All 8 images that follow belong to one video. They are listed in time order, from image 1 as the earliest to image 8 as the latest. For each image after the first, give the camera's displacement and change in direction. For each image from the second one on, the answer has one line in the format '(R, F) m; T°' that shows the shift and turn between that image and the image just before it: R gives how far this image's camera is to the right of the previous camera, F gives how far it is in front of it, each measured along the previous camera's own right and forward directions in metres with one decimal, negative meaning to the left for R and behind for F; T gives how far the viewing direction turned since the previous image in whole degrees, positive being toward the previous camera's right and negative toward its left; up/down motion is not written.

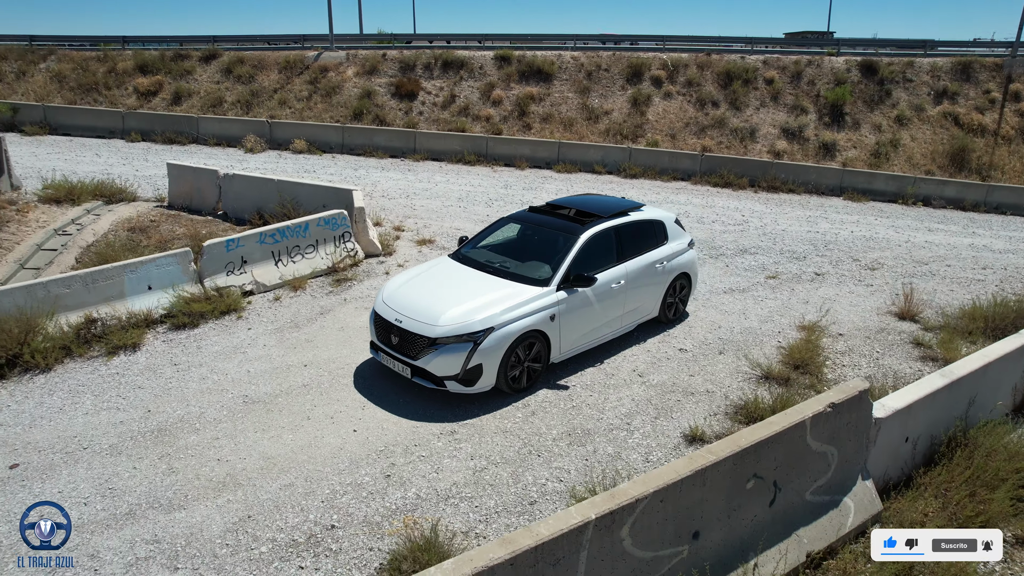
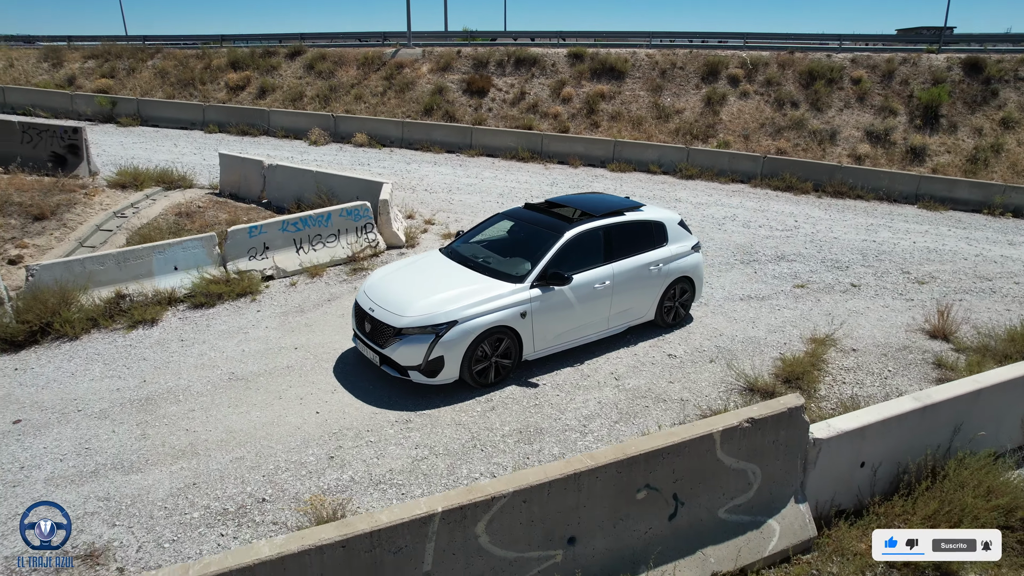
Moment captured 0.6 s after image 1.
(+1.1, +0.1) m; -8°
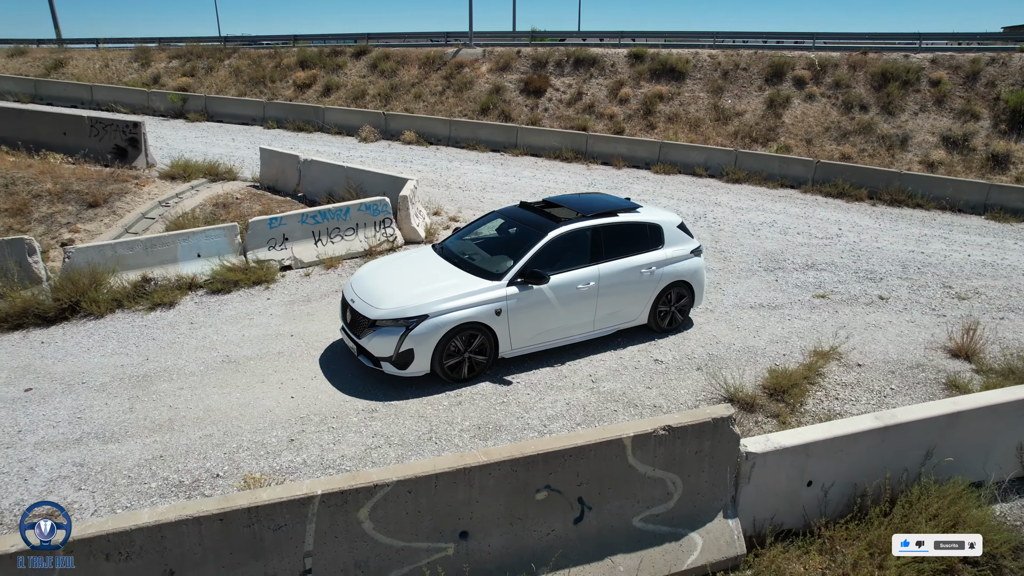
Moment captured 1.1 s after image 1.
(+0.9, 0.0) m; -6°
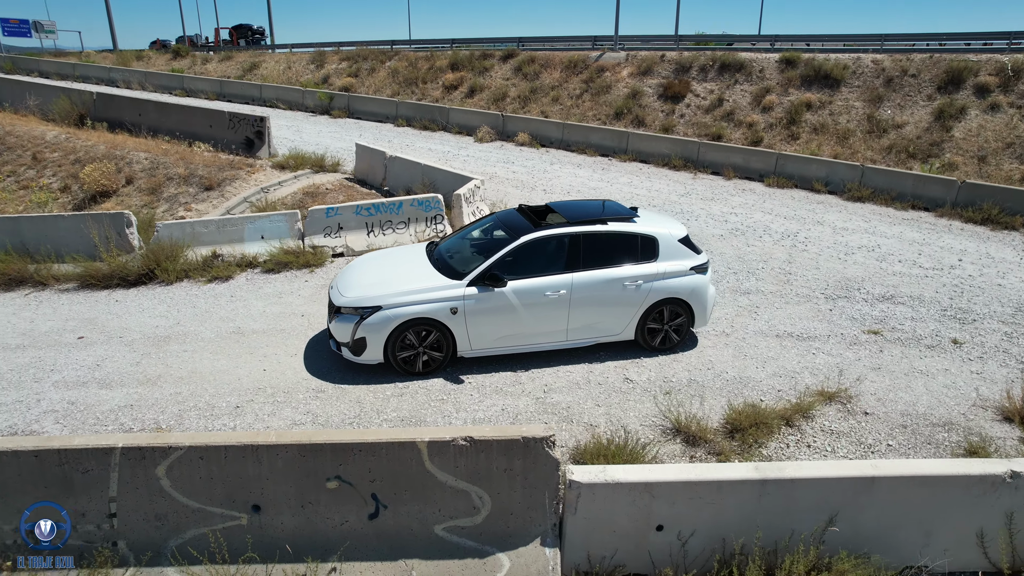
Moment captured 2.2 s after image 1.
(+2.0, +0.3) m; -14°
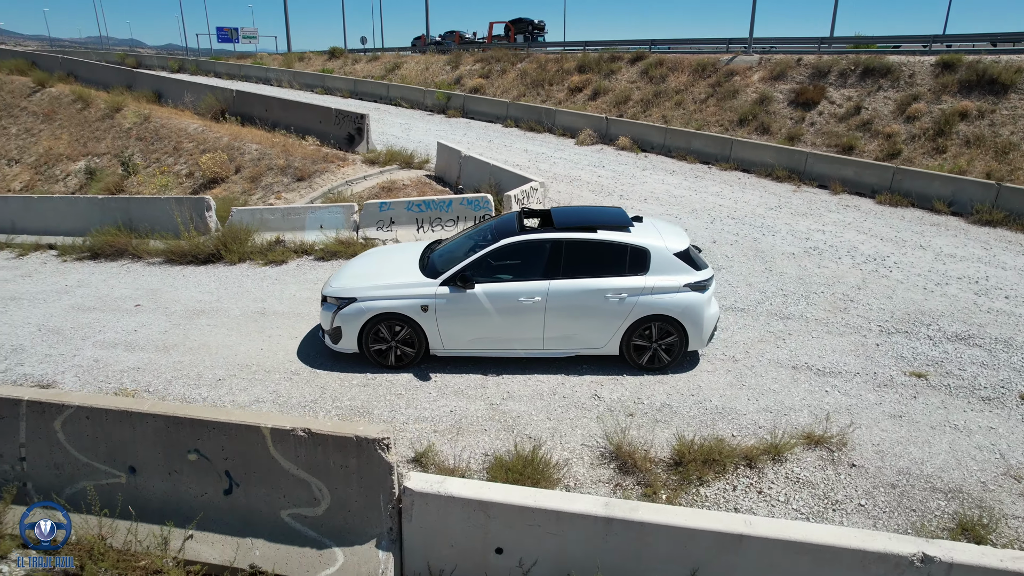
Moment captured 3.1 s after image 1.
(+1.7, +0.3) m; -13°
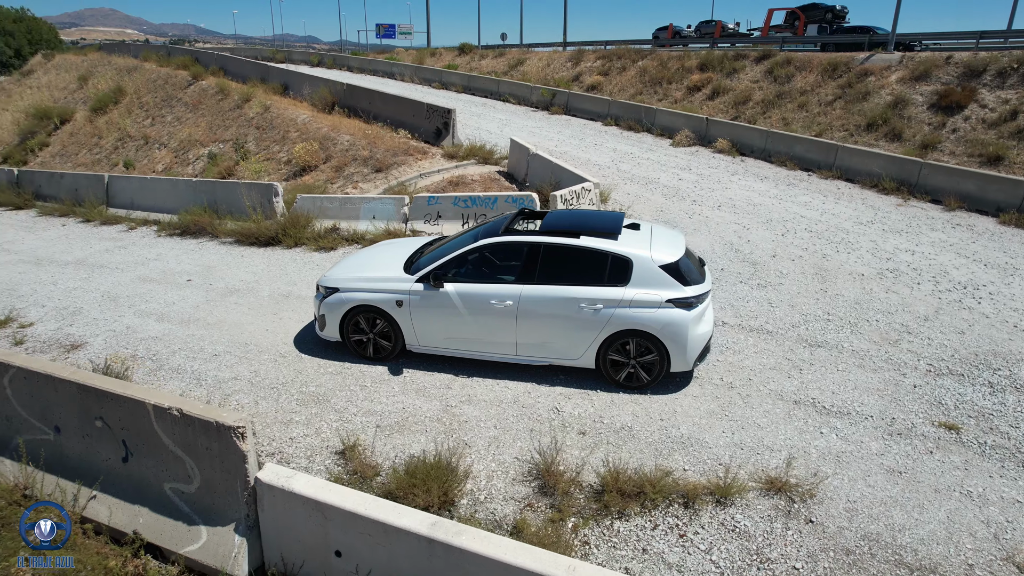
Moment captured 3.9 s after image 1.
(+1.5, +0.3) m; -12°
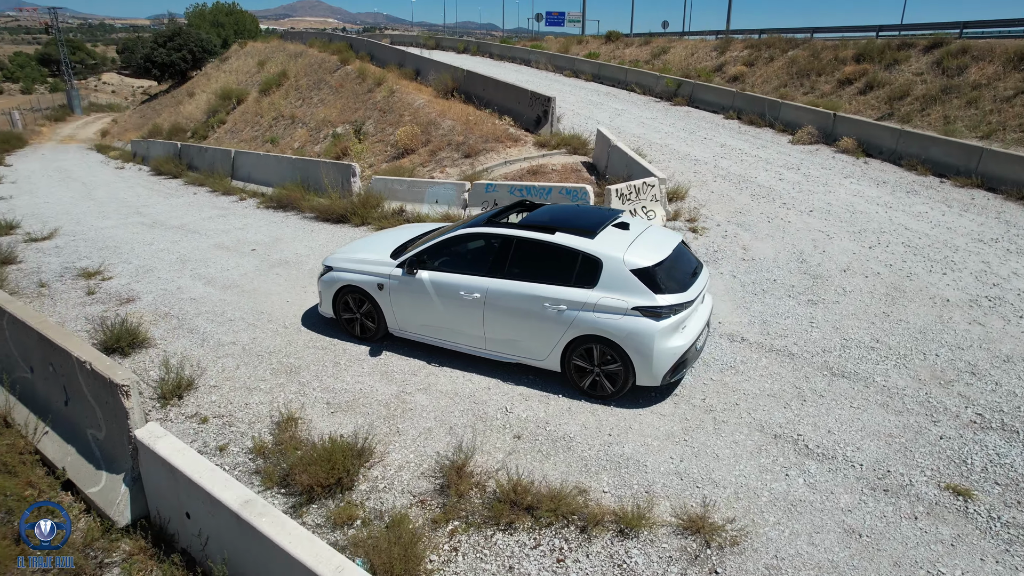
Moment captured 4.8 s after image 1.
(+1.7, +0.4) m; -13°
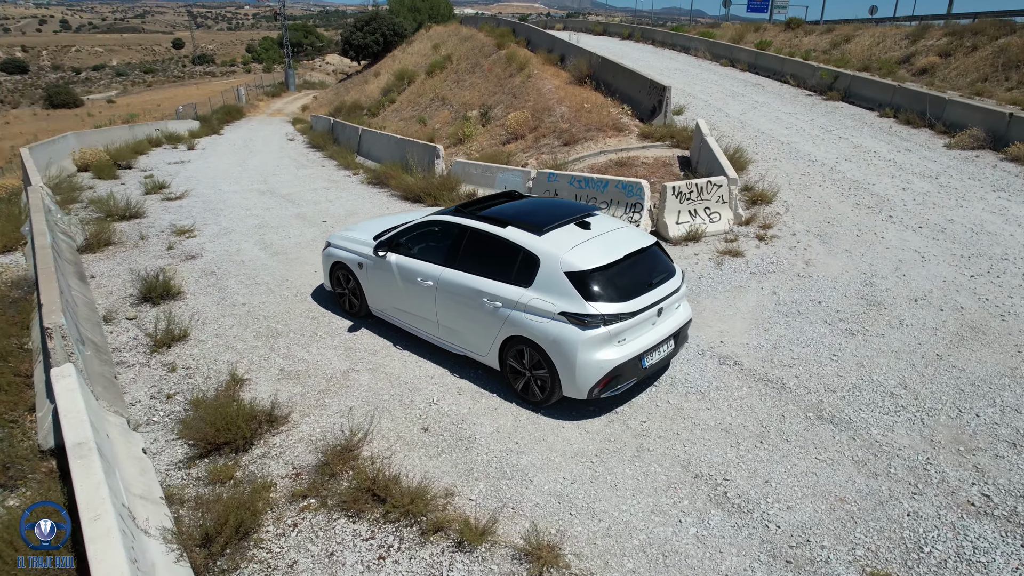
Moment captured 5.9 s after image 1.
(+2.0, +0.4) m; -15°
